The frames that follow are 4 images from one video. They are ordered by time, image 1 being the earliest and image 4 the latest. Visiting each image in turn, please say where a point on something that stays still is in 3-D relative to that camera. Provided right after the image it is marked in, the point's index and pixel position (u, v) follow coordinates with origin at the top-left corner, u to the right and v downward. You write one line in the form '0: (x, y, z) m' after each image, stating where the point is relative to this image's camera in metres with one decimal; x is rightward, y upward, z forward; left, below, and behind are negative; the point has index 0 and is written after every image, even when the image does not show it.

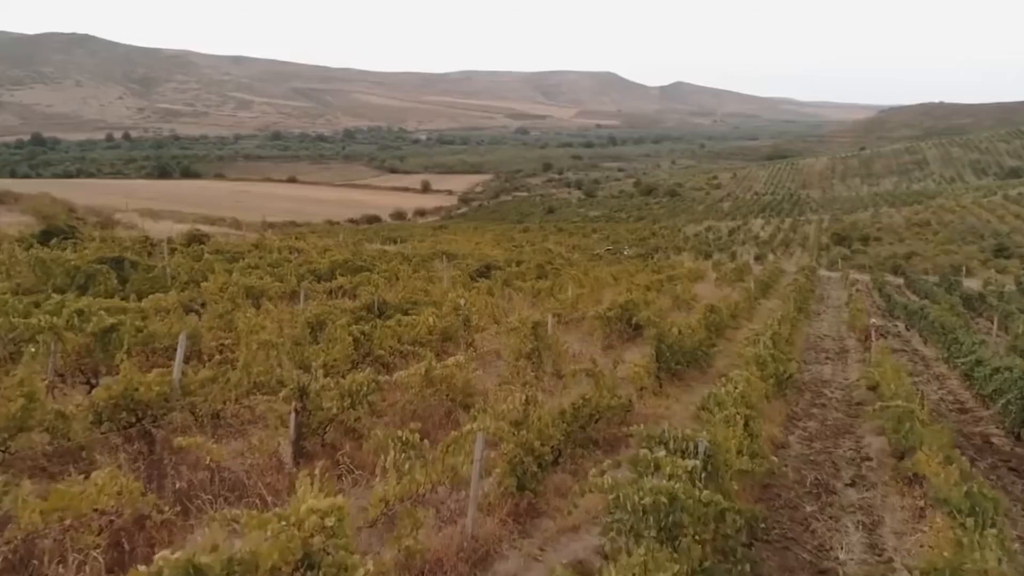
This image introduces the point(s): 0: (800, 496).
0: (+3.5, -2.5, +9.0) m
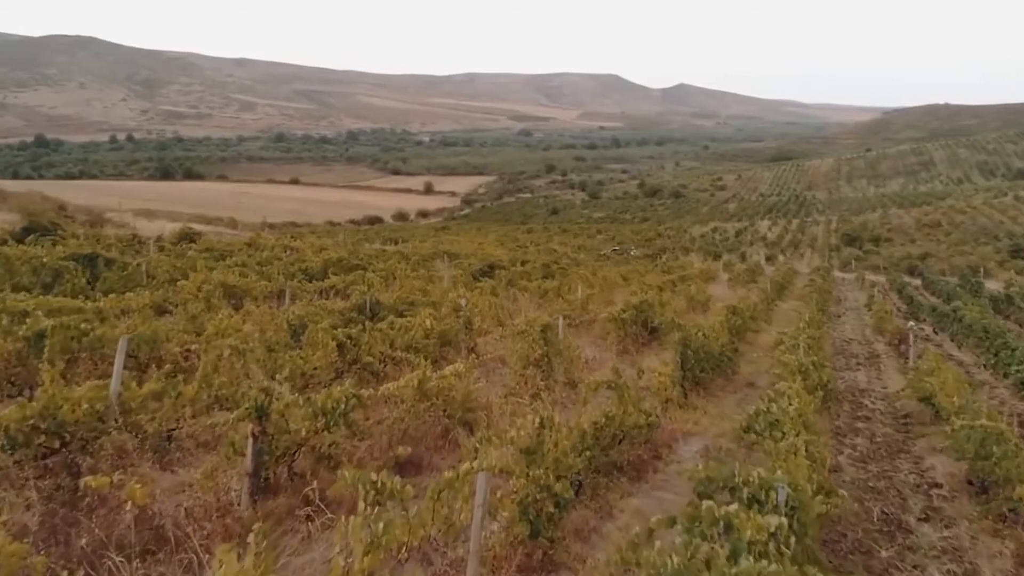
0: (+3.6, -2.4, +7.4) m
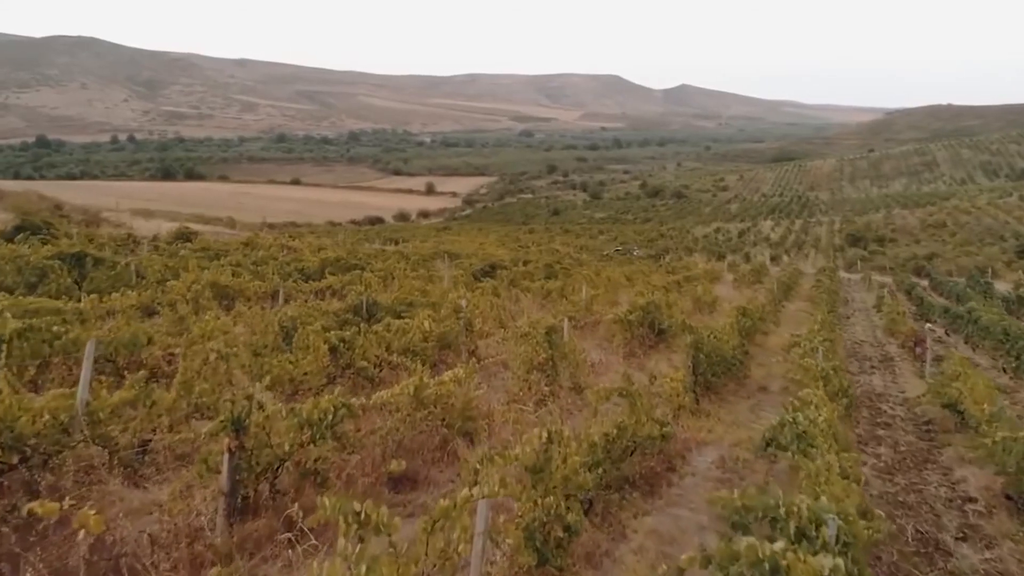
0: (+3.6, -2.4, +6.8) m
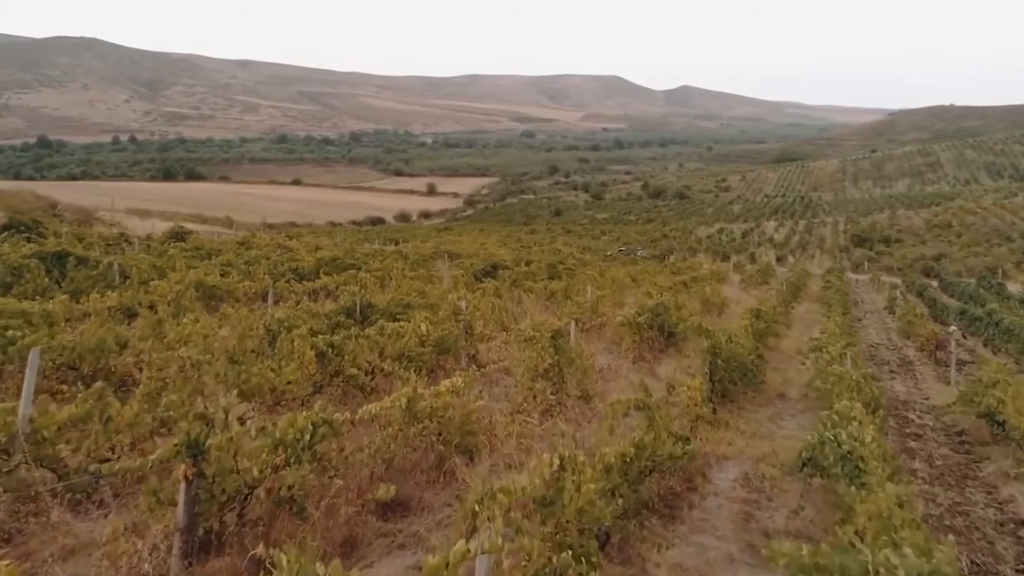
0: (+3.6, -2.5, +5.9) m
